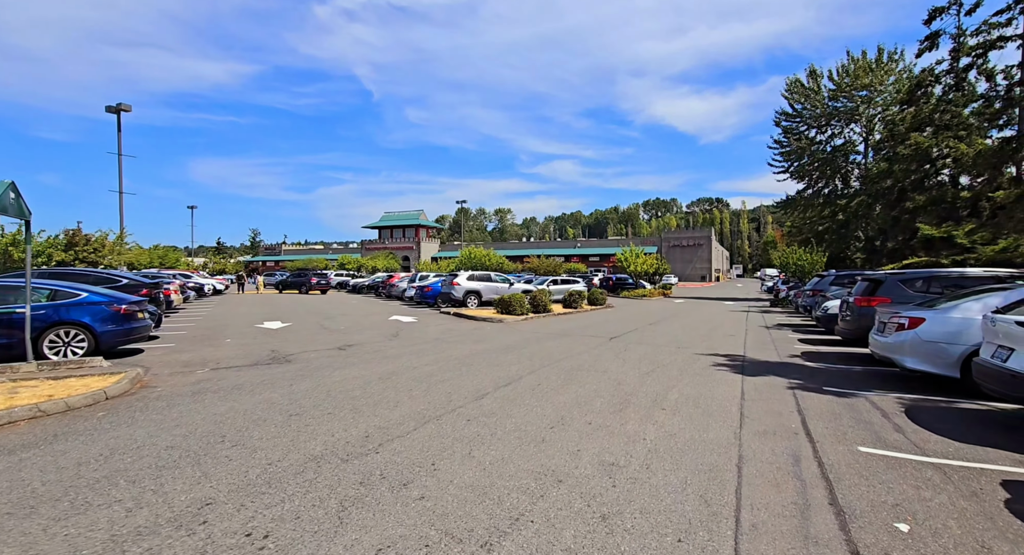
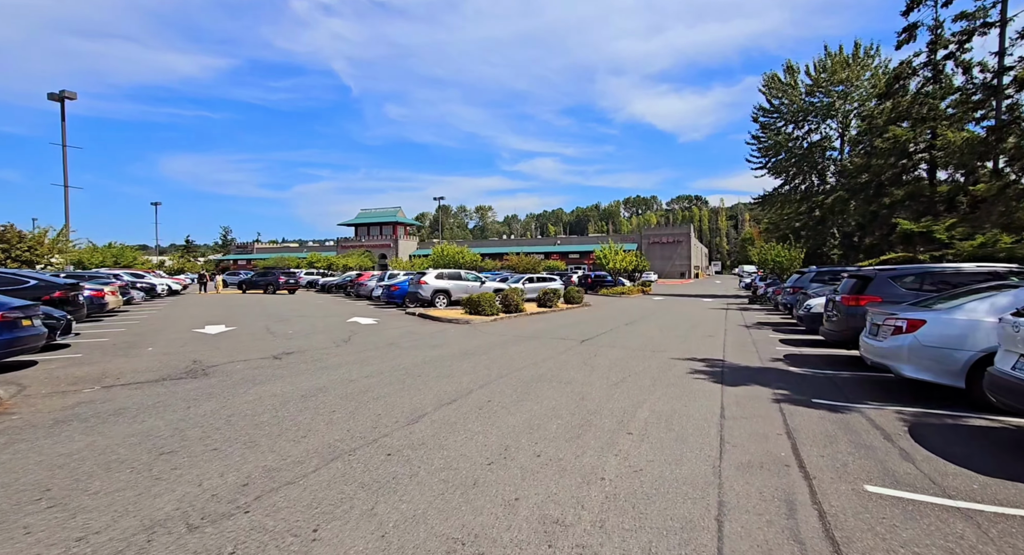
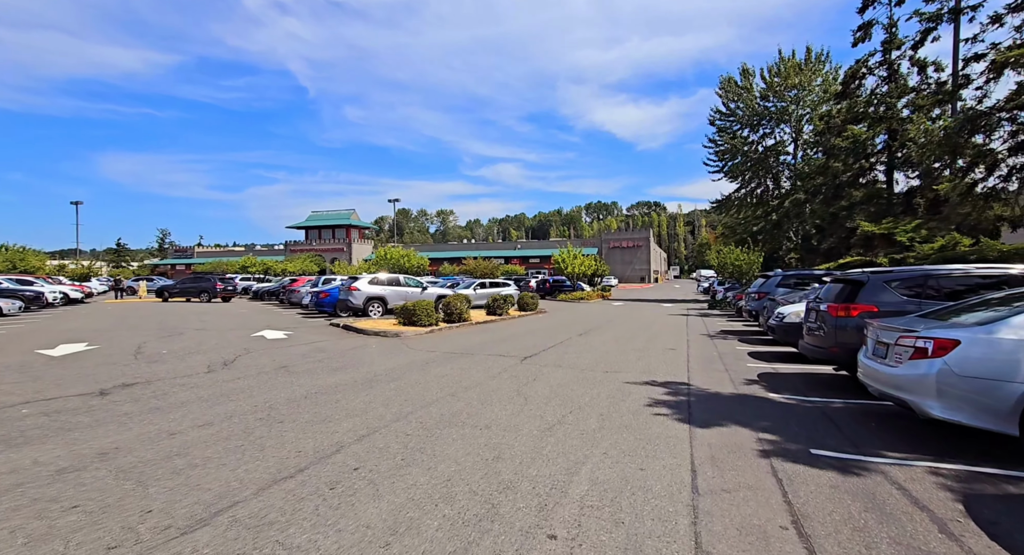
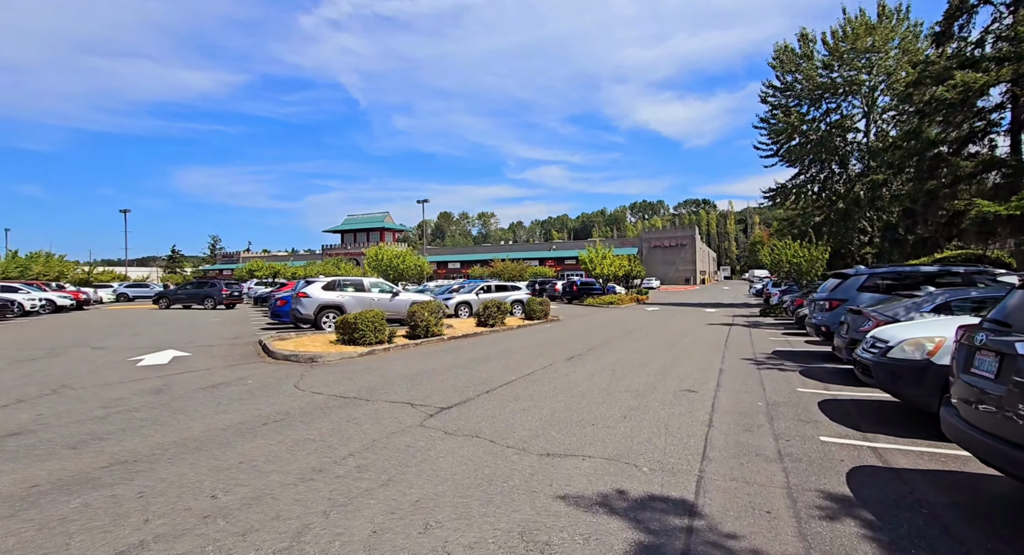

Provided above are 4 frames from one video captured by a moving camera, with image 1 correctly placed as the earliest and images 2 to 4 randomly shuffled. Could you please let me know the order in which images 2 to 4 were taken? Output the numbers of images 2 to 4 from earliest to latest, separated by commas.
2, 3, 4
